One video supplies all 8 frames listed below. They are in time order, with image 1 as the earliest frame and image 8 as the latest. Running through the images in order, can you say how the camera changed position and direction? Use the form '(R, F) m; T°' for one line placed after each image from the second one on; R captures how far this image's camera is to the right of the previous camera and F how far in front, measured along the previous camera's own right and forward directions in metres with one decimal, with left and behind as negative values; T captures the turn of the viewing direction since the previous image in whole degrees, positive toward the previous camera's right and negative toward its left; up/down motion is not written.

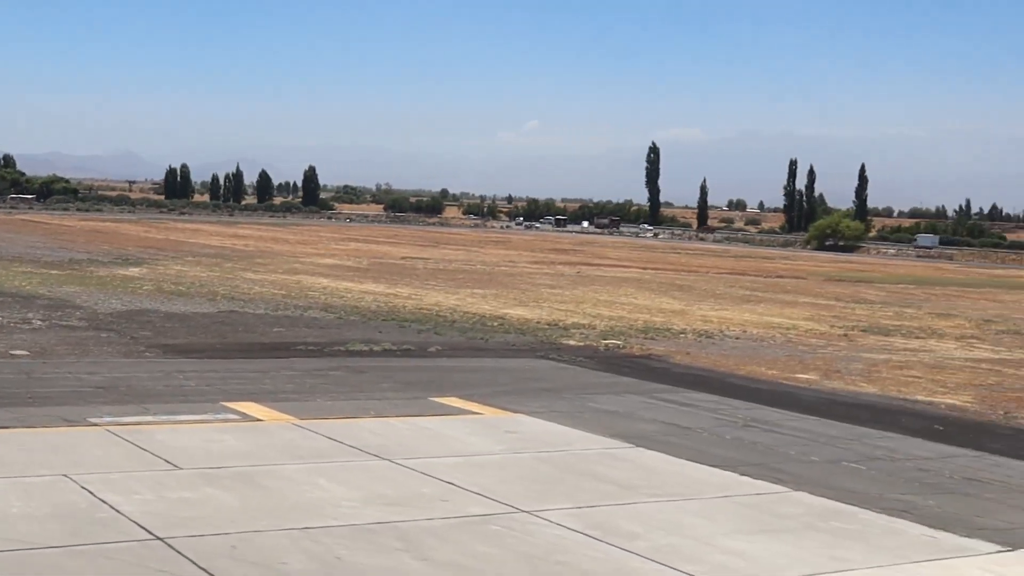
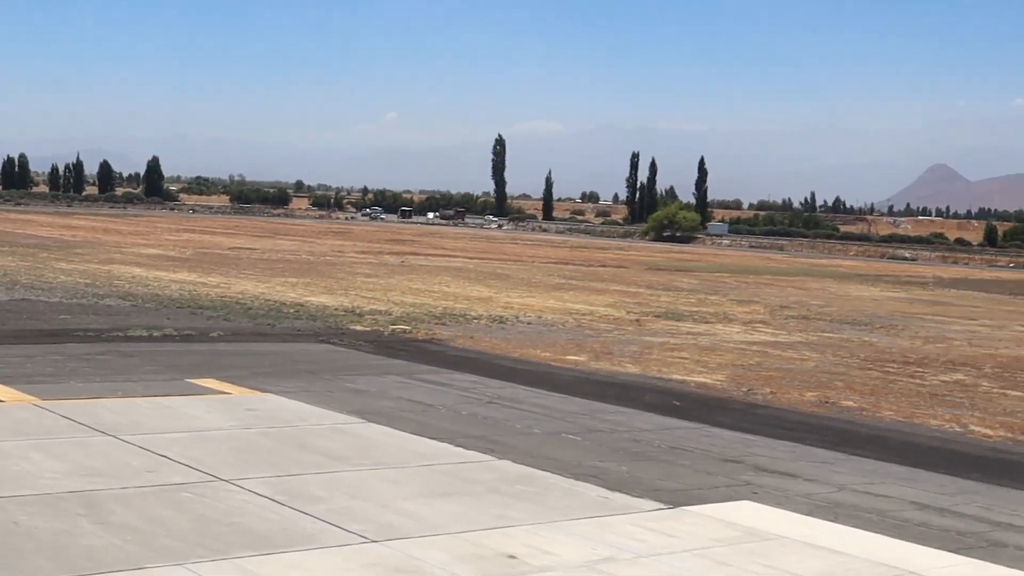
(+1.5, -0.9) m; +5°
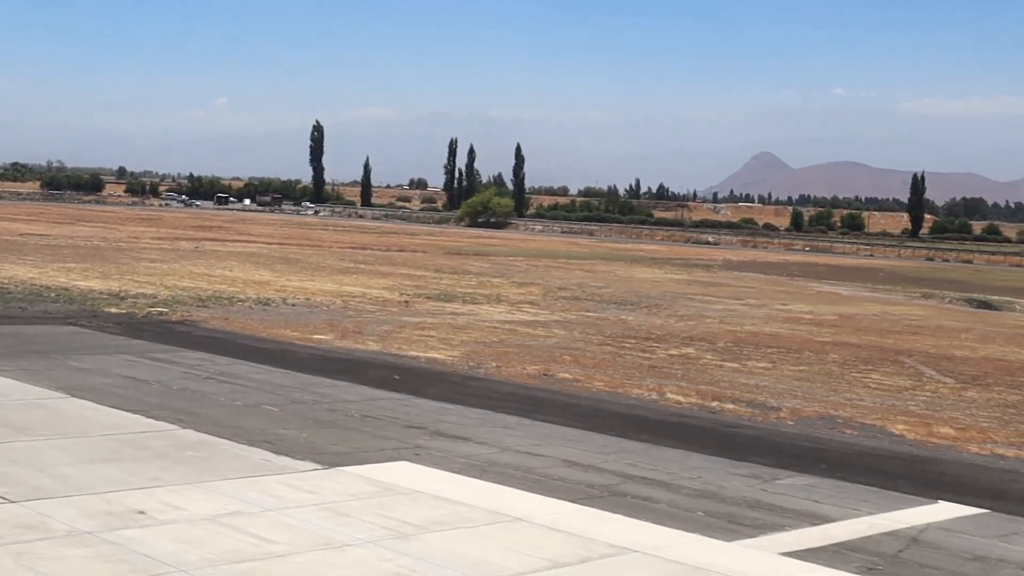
(+1.8, -1.0) m; +6°
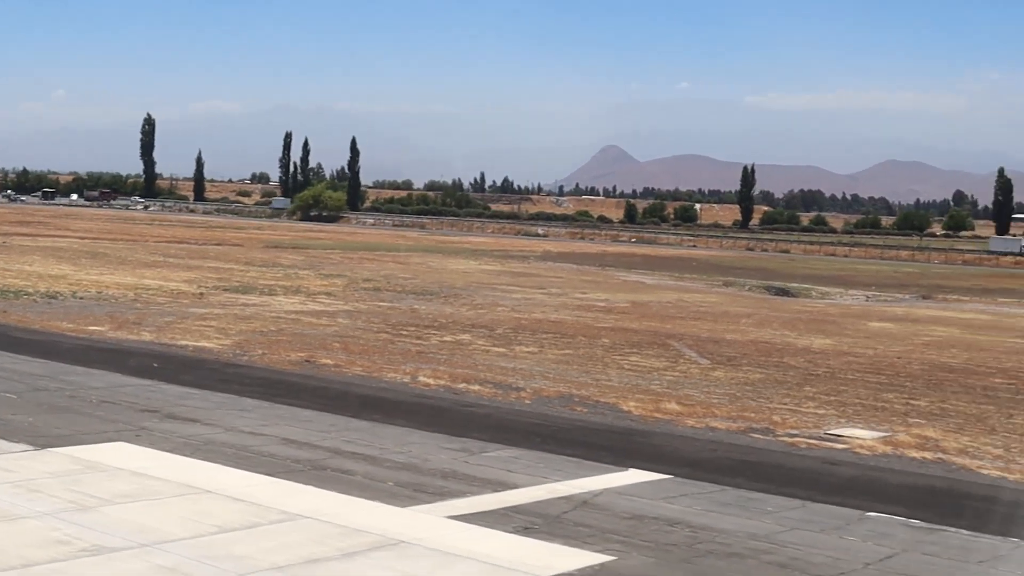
(+1.6, -0.9) m; +5°
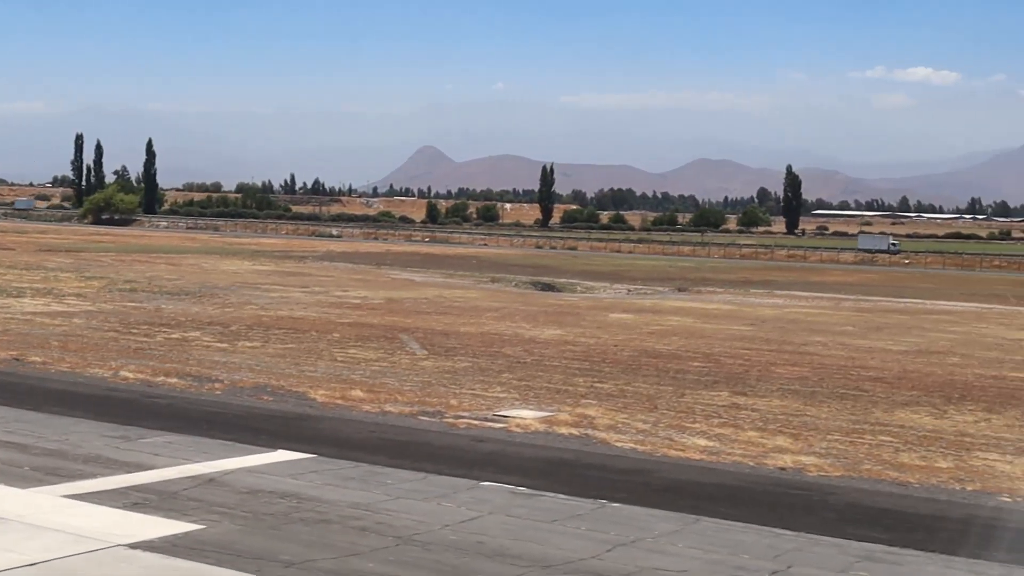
(+2.1, -1.1) m; +6°
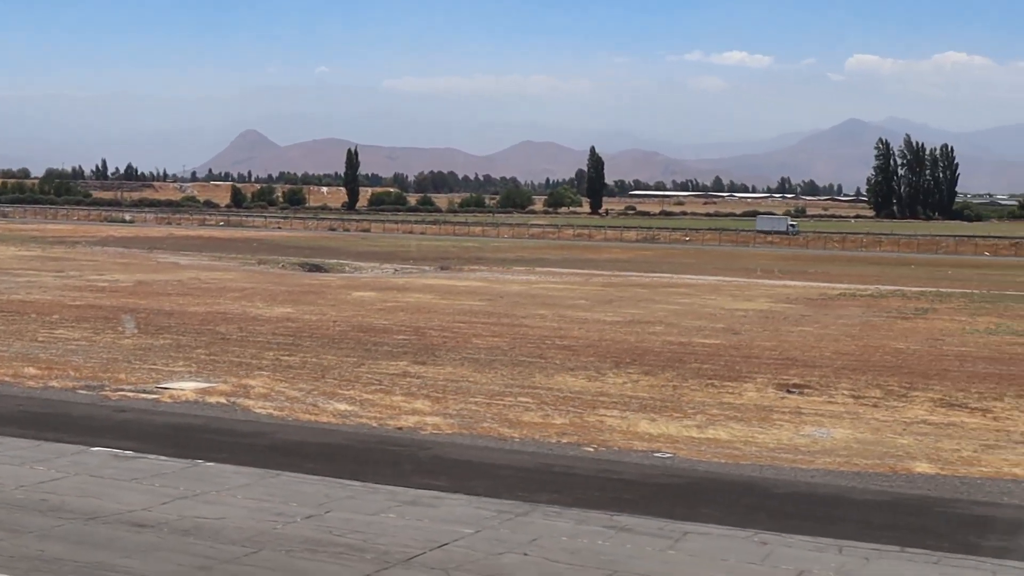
(+2.7, -1.3) m; +6°
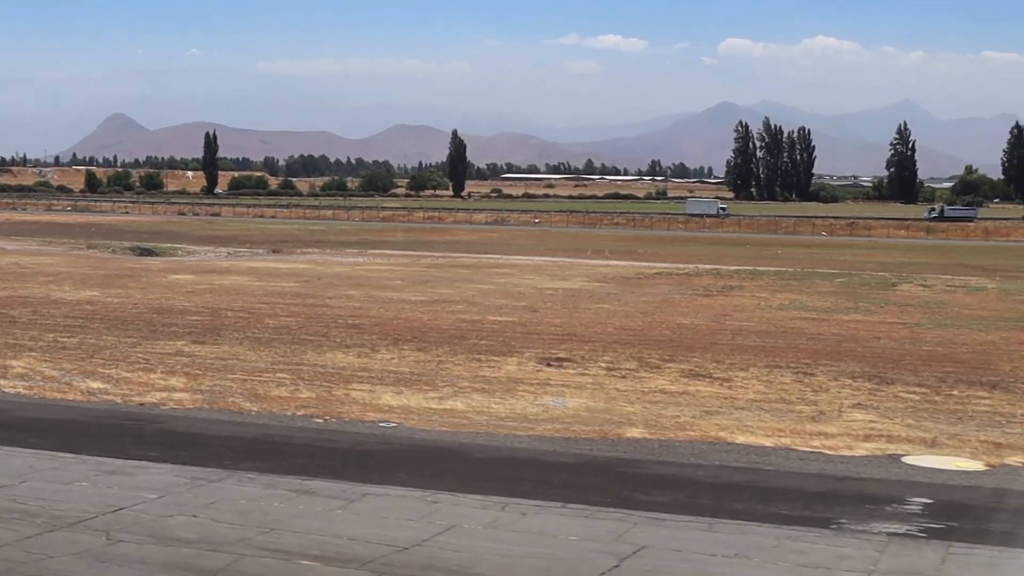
(+2.0, -0.8) m; +4°
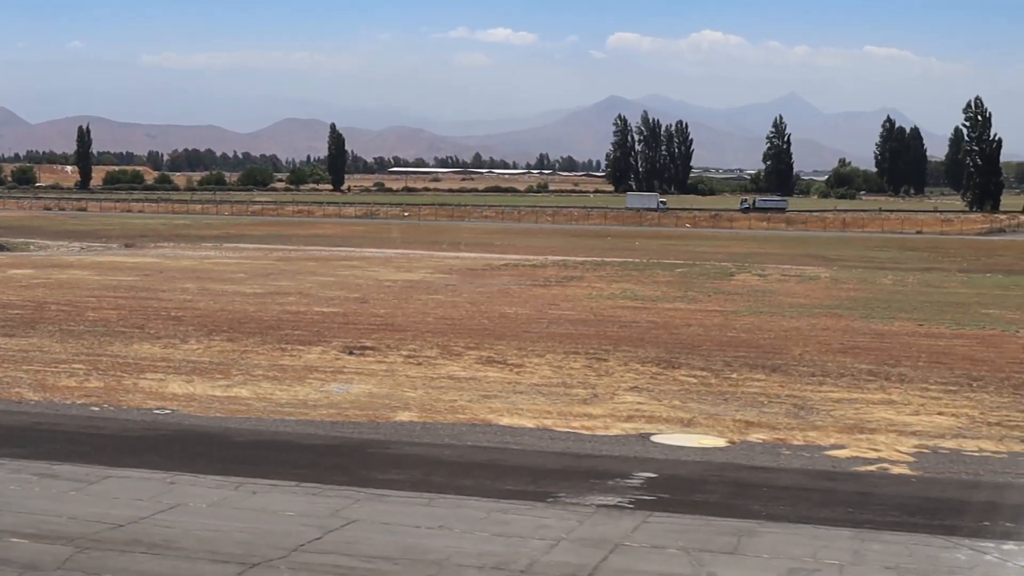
(+1.7, -0.7) m; +4°
